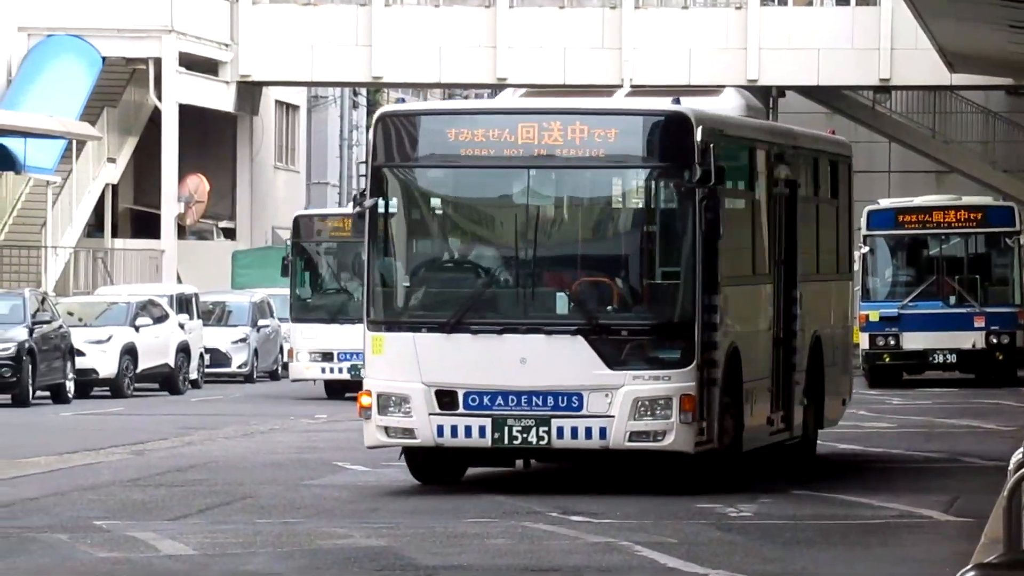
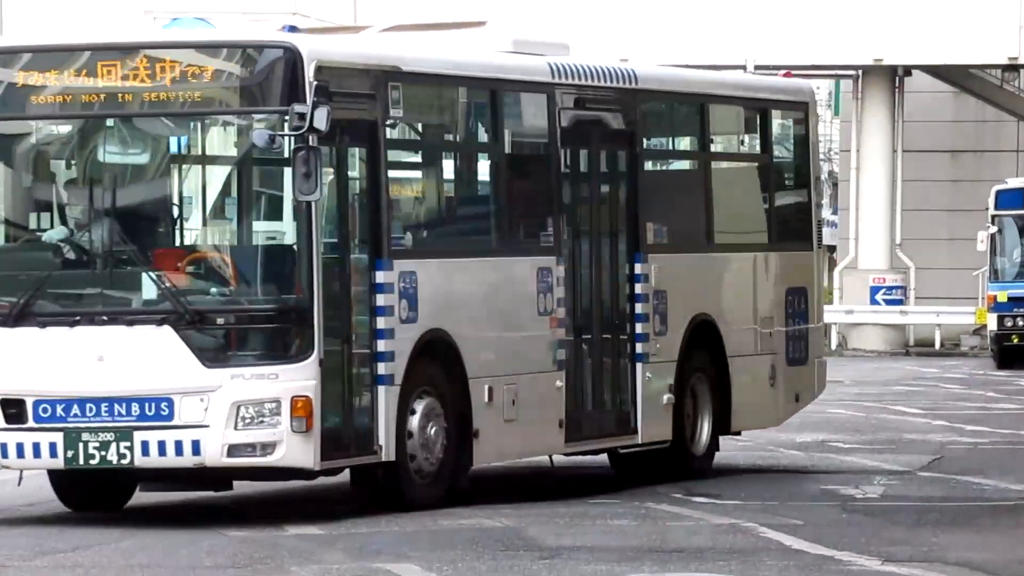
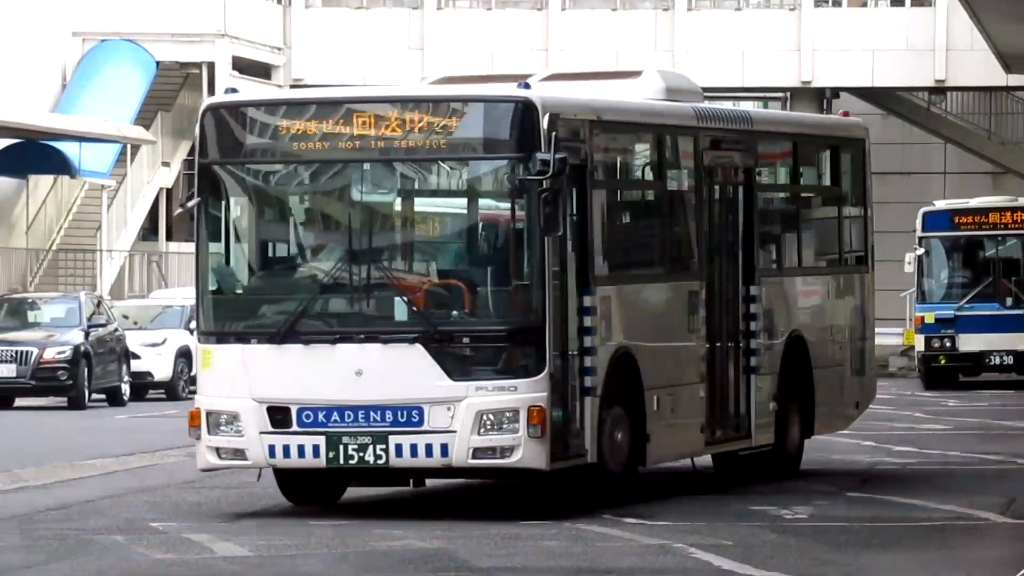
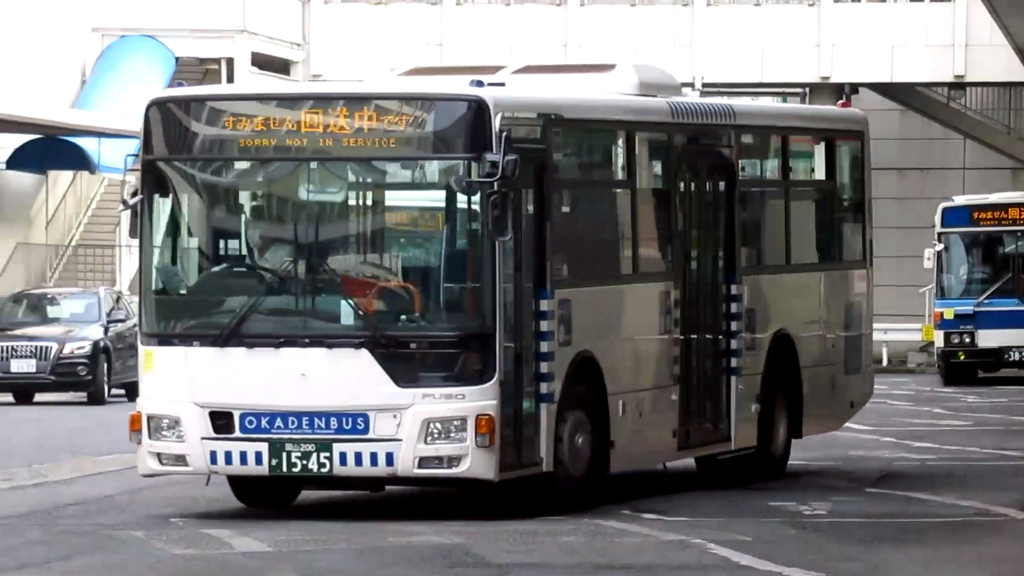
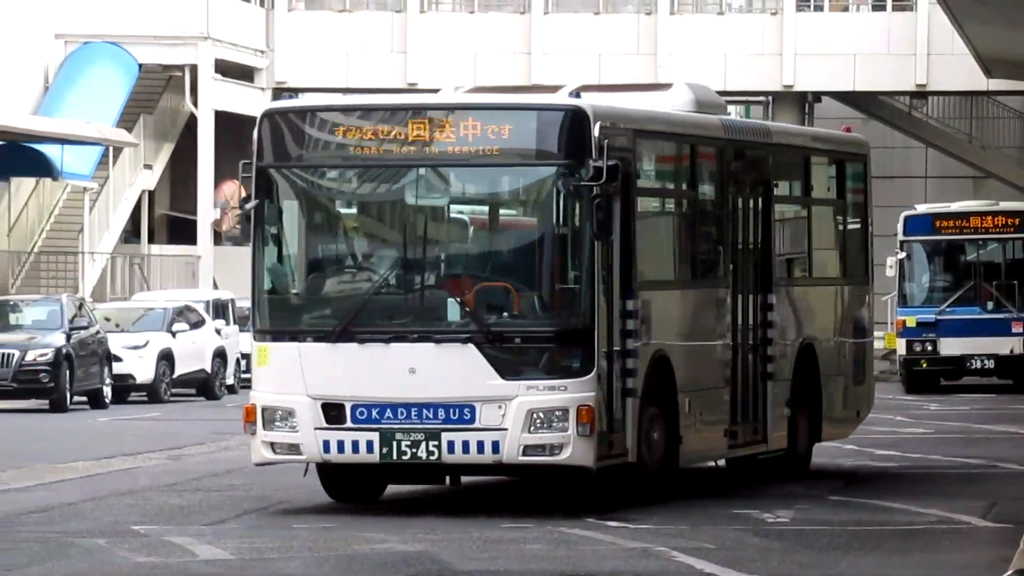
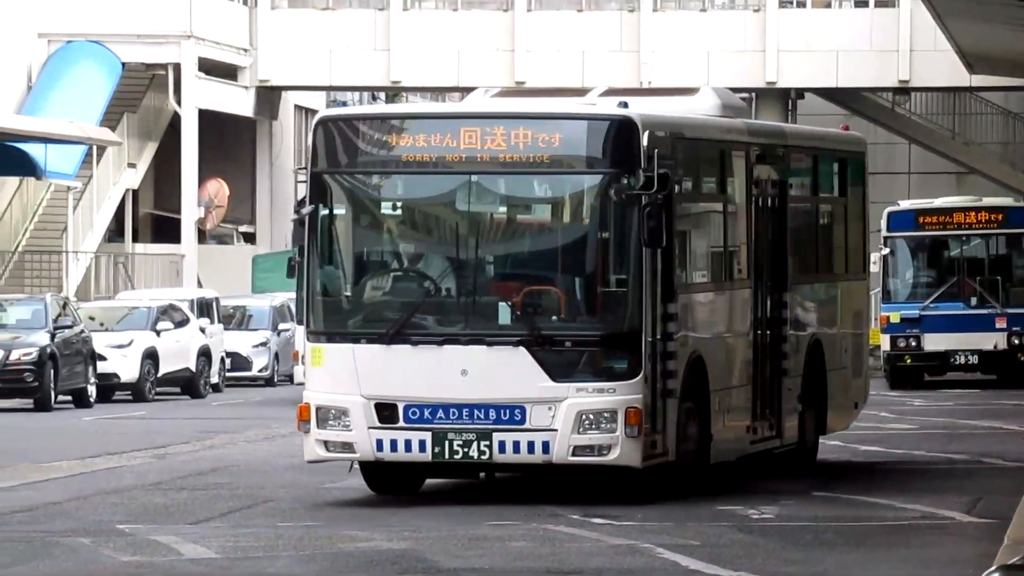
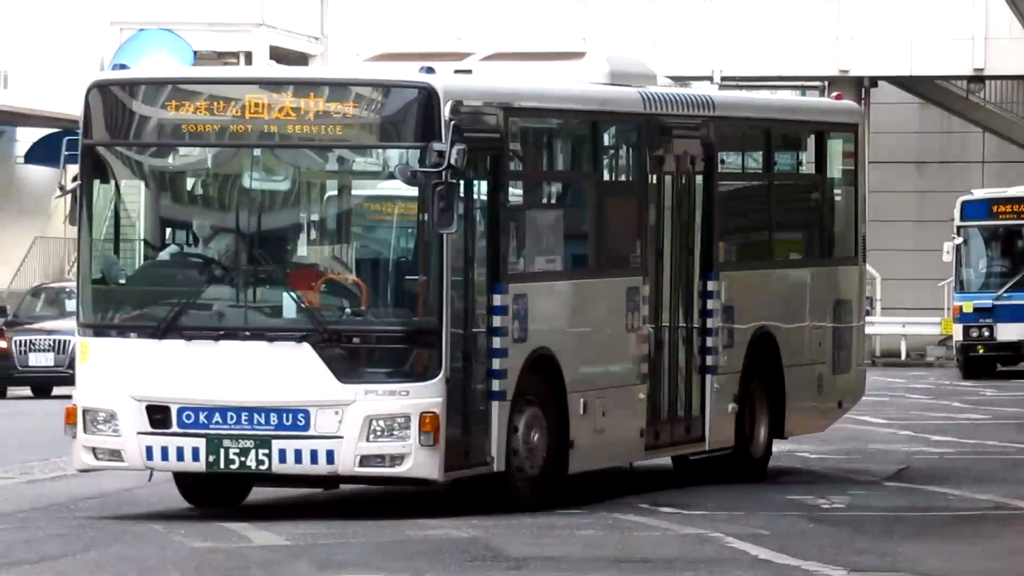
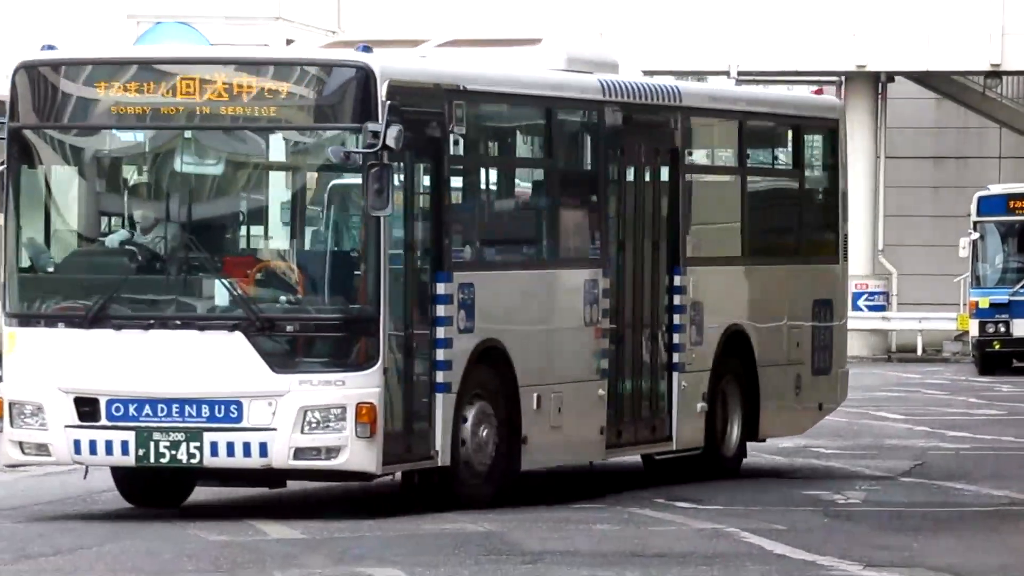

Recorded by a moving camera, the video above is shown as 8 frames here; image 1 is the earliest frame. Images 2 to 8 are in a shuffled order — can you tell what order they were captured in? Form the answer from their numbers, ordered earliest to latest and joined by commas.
6, 5, 3, 4, 7, 8, 2
